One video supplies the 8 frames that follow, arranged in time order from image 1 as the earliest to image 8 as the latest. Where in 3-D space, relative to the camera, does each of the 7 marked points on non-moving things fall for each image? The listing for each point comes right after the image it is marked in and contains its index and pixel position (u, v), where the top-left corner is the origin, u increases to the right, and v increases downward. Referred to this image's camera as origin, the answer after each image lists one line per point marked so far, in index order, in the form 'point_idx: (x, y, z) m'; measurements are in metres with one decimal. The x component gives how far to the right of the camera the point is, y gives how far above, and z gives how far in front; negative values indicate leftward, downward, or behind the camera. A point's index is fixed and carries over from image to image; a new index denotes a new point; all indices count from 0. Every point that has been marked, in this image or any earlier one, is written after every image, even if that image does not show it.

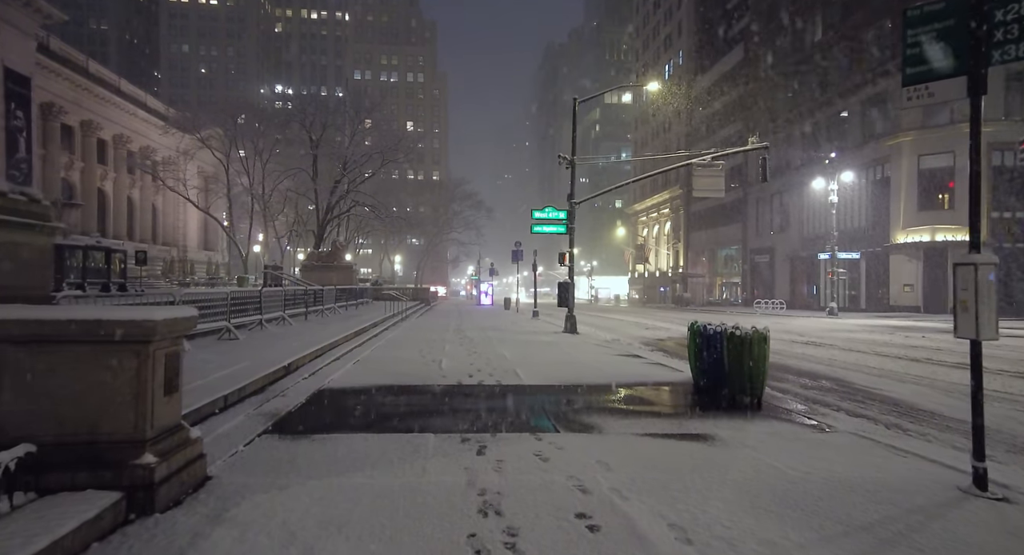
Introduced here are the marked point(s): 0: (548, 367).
0: (+0.6, -1.7, +12.2) m
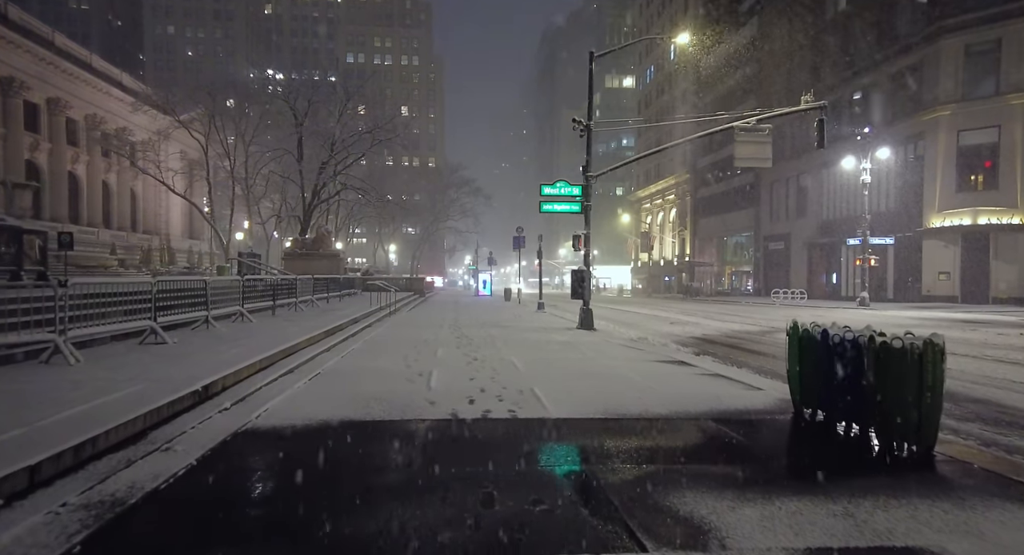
0: (+0.9, -1.5, +8.6) m
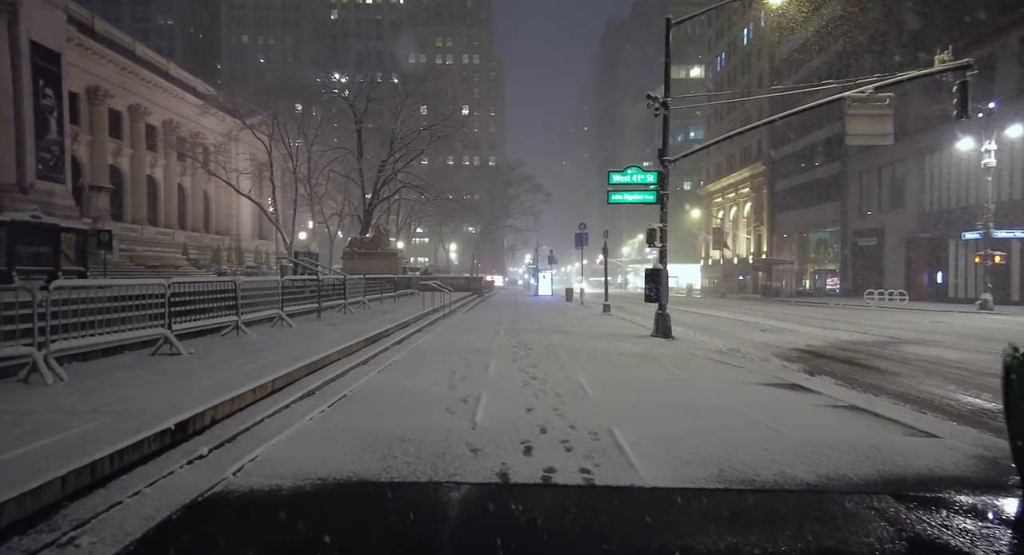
0: (+1.6, -1.5, +6.3) m
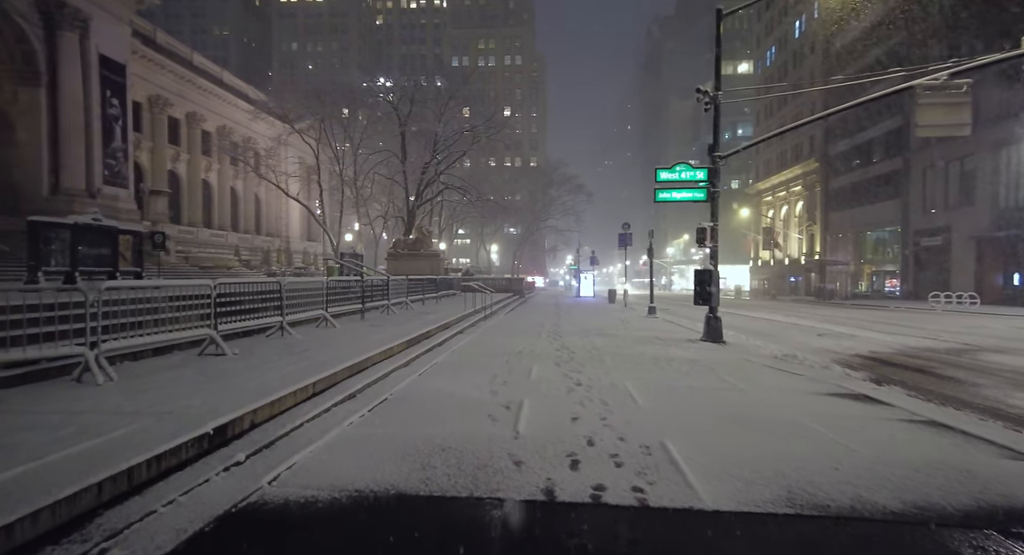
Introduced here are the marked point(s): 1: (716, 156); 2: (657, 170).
0: (+2.0, -1.5, +5.8) m
1: (+5.2, +3.0, +16.0) m
2: (+3.8, +2.8, +16.5) m
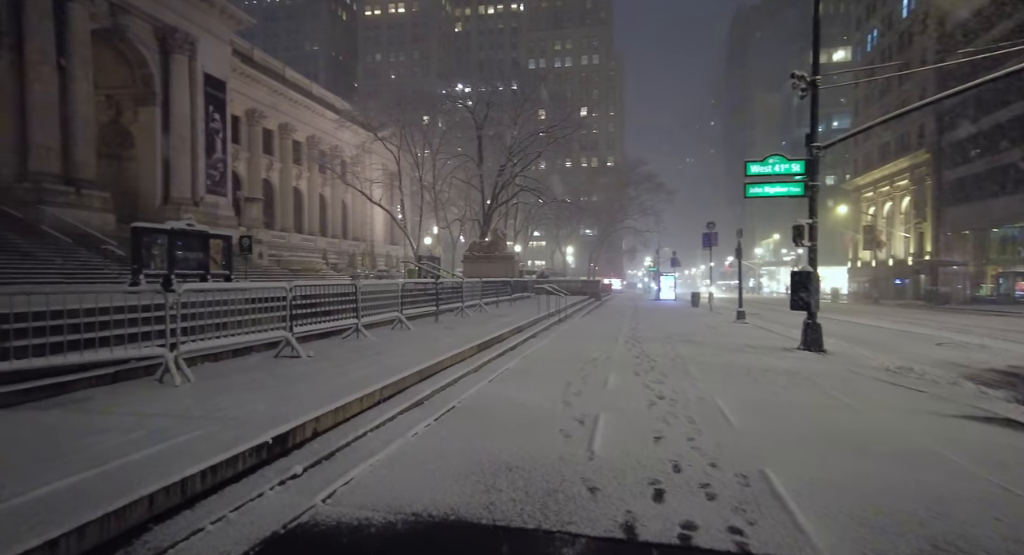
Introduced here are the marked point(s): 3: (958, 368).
0: (+2.6, -1.5, +5.0) m
1: (+7.0, +3.0, +14.7) m
2: (+5.7, +2.7, +15.4) m
3: (+8.2, -1.7, +11.9) m
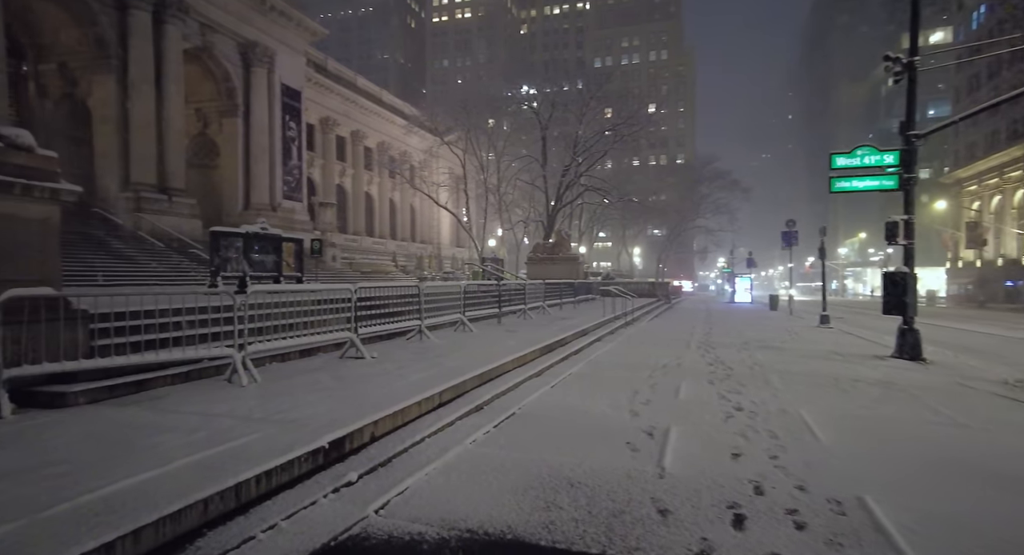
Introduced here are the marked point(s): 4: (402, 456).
0: (+3.0, -1.5, +4.4) m
1: (+8.4, +2.9, +13.7) m
2: (+7.1, +2.7, +14.4) m
3: (+9.3, -1.7, +10.7) m
4: (-1.0, -1.6, +5.7) m
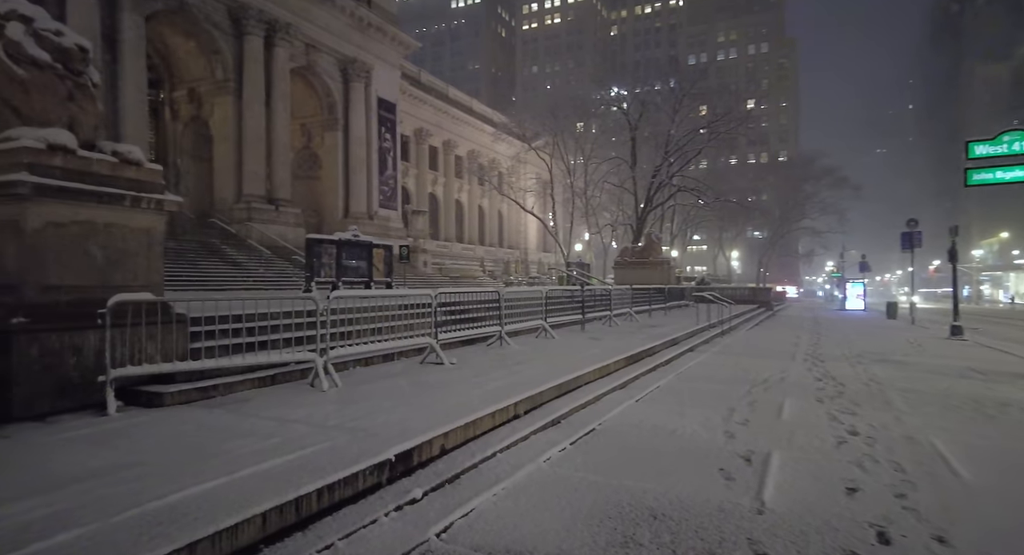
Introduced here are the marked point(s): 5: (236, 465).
0: (+3.4, -1.5, +3.4) m
1: (+10.1, +2.9, +11.9) m
2: (+8.9, +2.6, +12.8) m
3: (+10.6, -1.7, +8.8) m
4: (-0.3, -1.6, +5.4) m
5: (-2.4, -1.6, +5.5) m
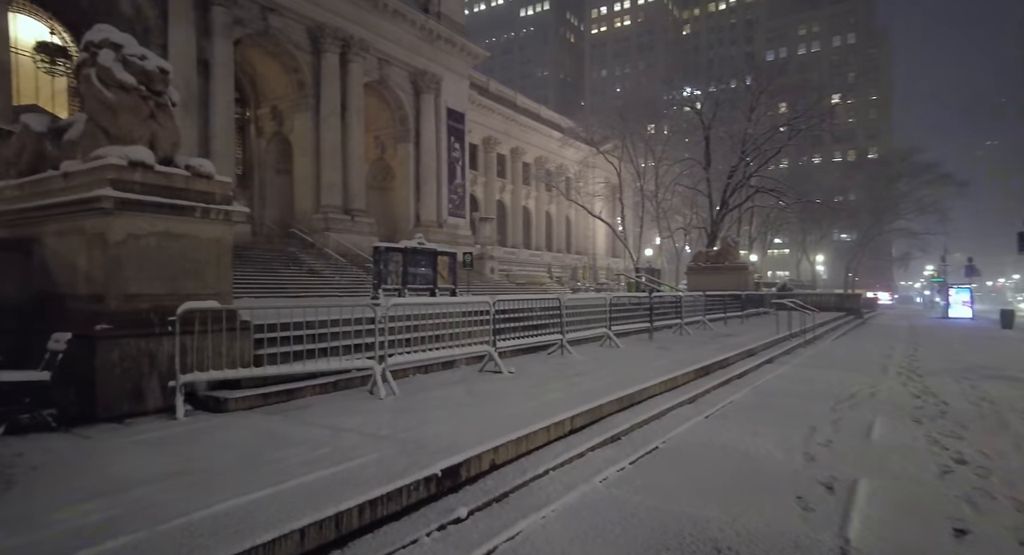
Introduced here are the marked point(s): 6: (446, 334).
0: (+3.6, -1.5, +2.7) m
1: (+11.1, +2.8, +10.4) m
2: (+10.1, +2.5, +11.4) m
3: (+11.3, -1.8, +7.2) m
4: (+0.1, -1.7, +5.0) m
5: (-1.9, -1.7, +5.4) m
6: (-1.1, -0.9, +10.6) m
